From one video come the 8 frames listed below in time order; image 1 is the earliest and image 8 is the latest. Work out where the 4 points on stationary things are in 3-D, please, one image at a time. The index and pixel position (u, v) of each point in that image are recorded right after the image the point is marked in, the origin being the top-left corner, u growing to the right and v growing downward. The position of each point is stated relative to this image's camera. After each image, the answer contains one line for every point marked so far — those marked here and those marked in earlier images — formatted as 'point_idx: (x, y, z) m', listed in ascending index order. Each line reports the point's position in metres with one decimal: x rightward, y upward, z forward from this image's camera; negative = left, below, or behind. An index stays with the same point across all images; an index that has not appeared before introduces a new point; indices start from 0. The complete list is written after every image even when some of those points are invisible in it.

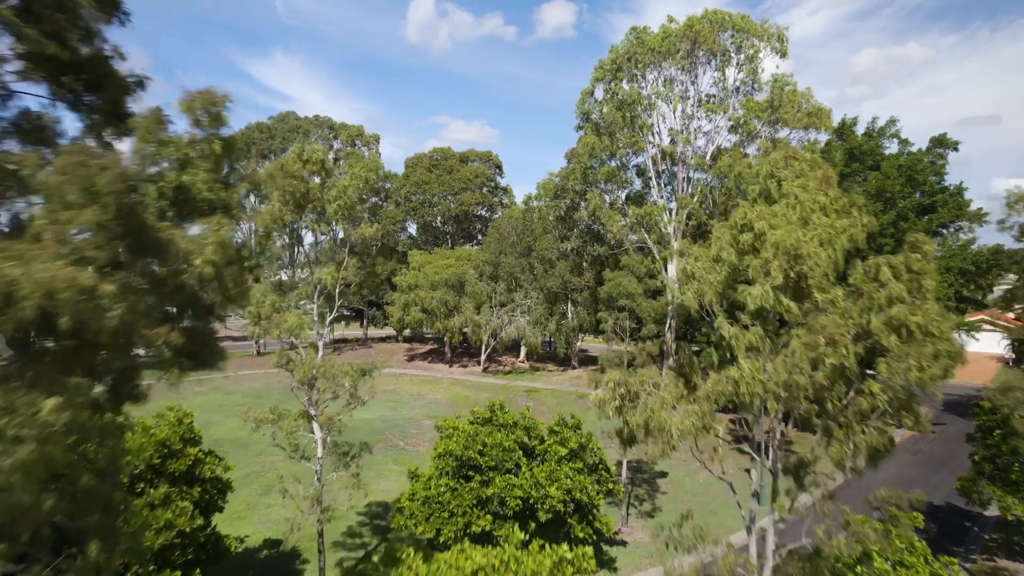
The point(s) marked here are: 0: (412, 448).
0: (-2.7, -4.3, +17.8) m
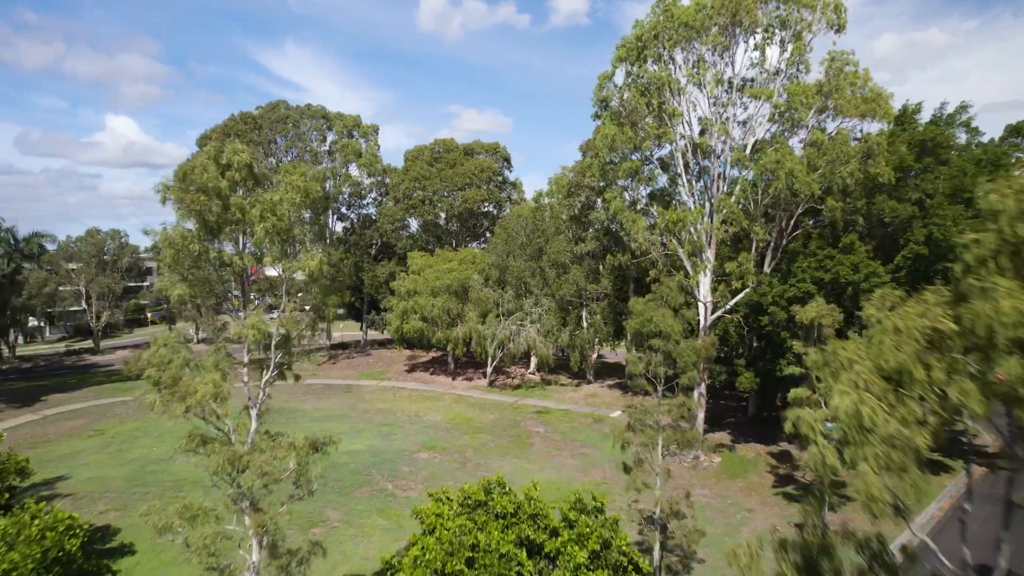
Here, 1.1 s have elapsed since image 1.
0: (-2.5, -4.8, +15.3) m
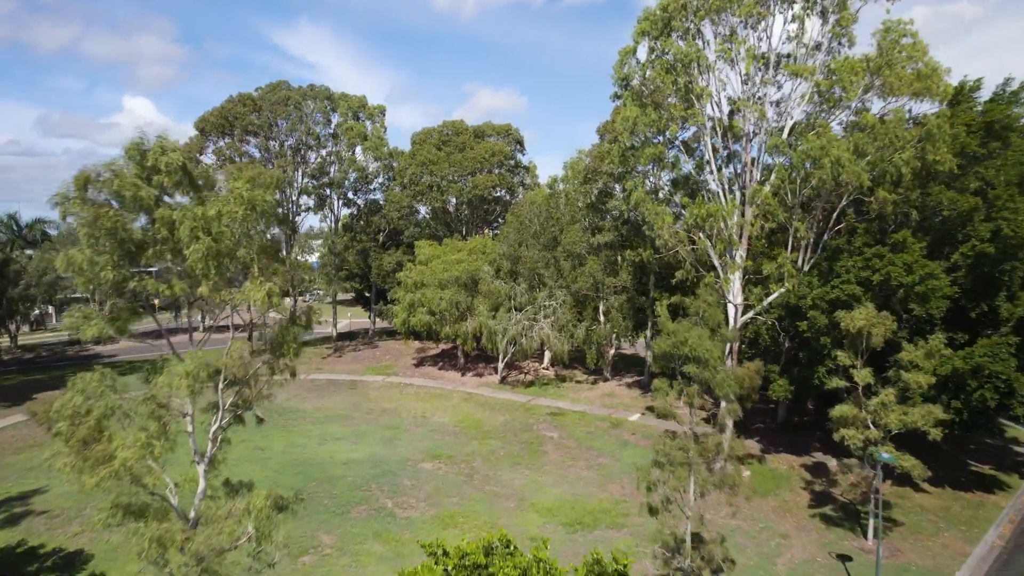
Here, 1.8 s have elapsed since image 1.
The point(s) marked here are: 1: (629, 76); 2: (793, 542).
0: (-2.3, -4.8, +14.0) m
1: (+3.1, +5.6, +17.5) m
2: (+5.5, -5.0, +13.0) m
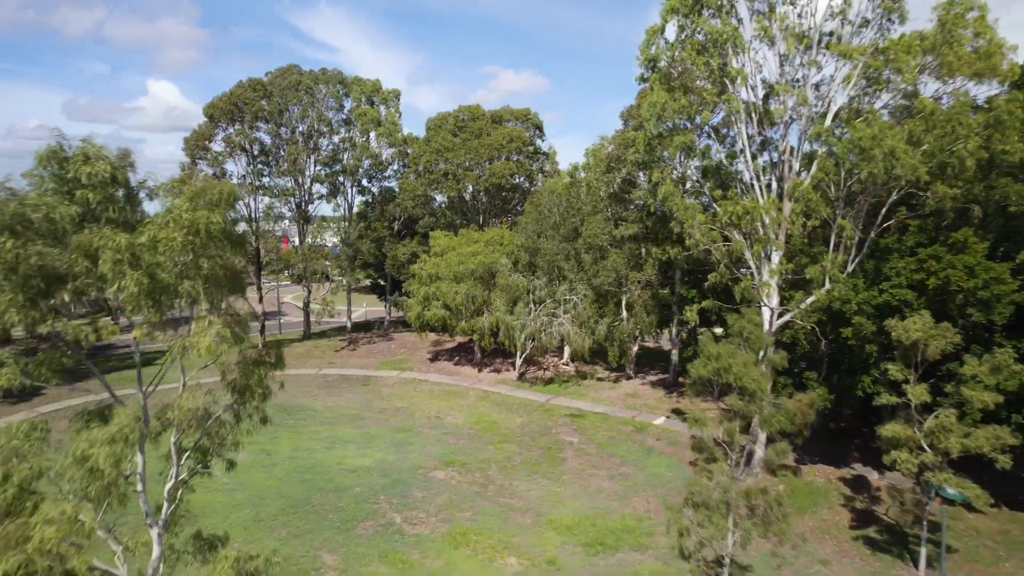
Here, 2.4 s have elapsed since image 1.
0: (-2.0, -4.8, +13.2) m
1: (+3.5, +5.6, +16.2) m
2: (+5.8, -5.1, +11.9) m
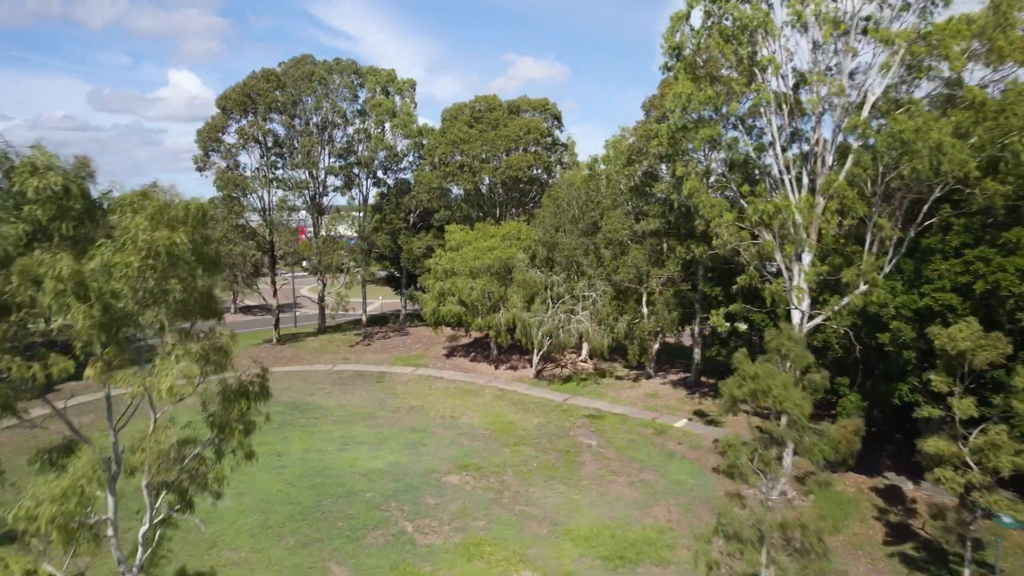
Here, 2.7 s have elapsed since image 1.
0: (-1.7, -4.8, +12.7) m
1: (+4.0, +5.7, +15.4) m
2: (+6.1, -5.1, +11.2) m
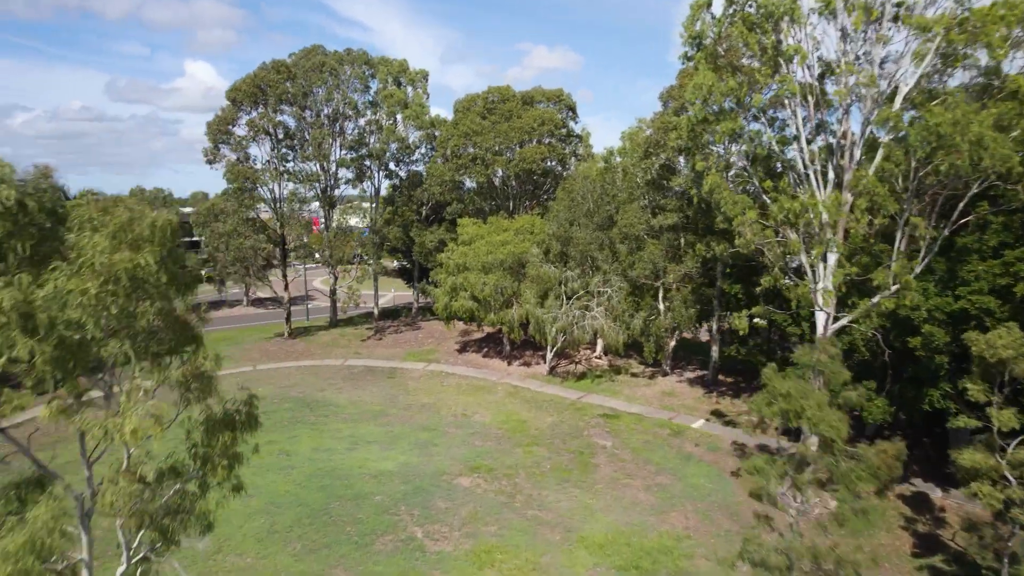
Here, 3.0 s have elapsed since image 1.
0: (-1.5, -4.8, +12.3) m
1: (+4.3, +5.7, +14.8) m
2: (+6.3, -5.2, +10.7) m
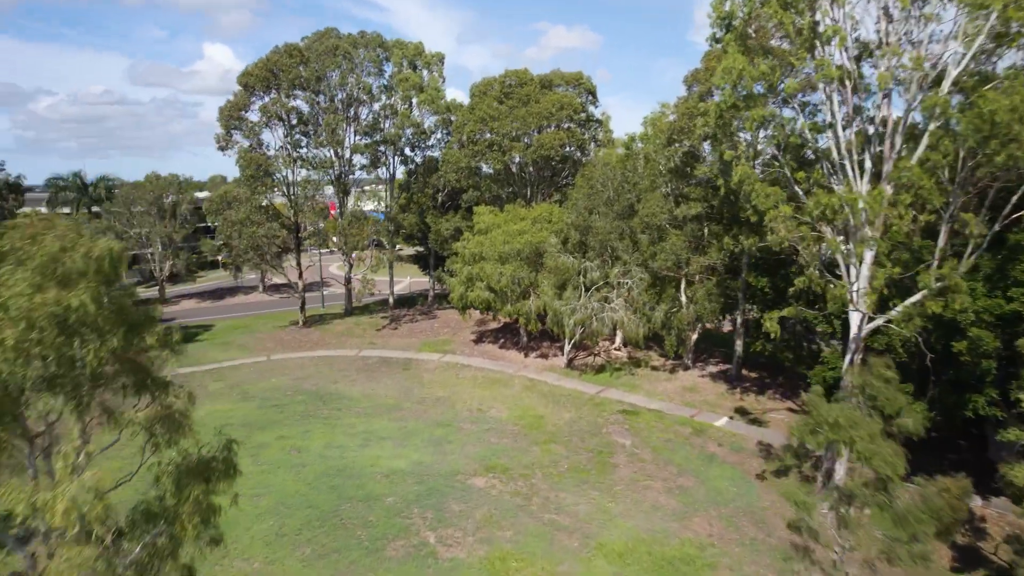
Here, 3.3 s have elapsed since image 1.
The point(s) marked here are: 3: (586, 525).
0: (-1.2, -4.8, +11.9) m
1: (+4.6, +5.8, +13.9) m
2: (+6.5, -5.2, +10.1) m
3: (+1.5, -4.7, +13.1) m
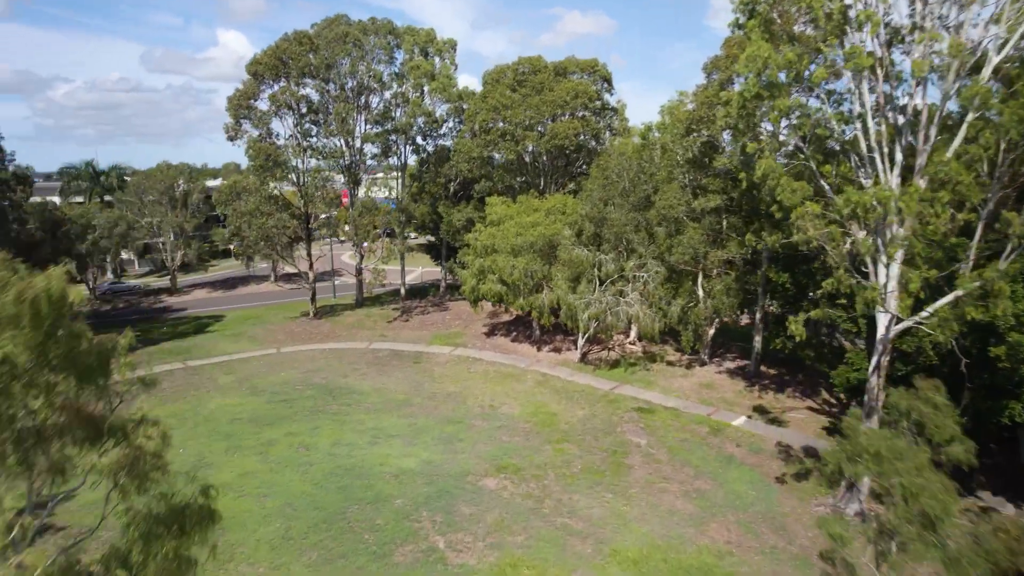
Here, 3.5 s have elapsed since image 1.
0: (-1.0, -4.7, +11.6) m
1: (+4.9, +5.8, +13.3) m
2: (+6.7, -5.2, +9.6) m
3: (+1.7, -4.7, +12.7) m
